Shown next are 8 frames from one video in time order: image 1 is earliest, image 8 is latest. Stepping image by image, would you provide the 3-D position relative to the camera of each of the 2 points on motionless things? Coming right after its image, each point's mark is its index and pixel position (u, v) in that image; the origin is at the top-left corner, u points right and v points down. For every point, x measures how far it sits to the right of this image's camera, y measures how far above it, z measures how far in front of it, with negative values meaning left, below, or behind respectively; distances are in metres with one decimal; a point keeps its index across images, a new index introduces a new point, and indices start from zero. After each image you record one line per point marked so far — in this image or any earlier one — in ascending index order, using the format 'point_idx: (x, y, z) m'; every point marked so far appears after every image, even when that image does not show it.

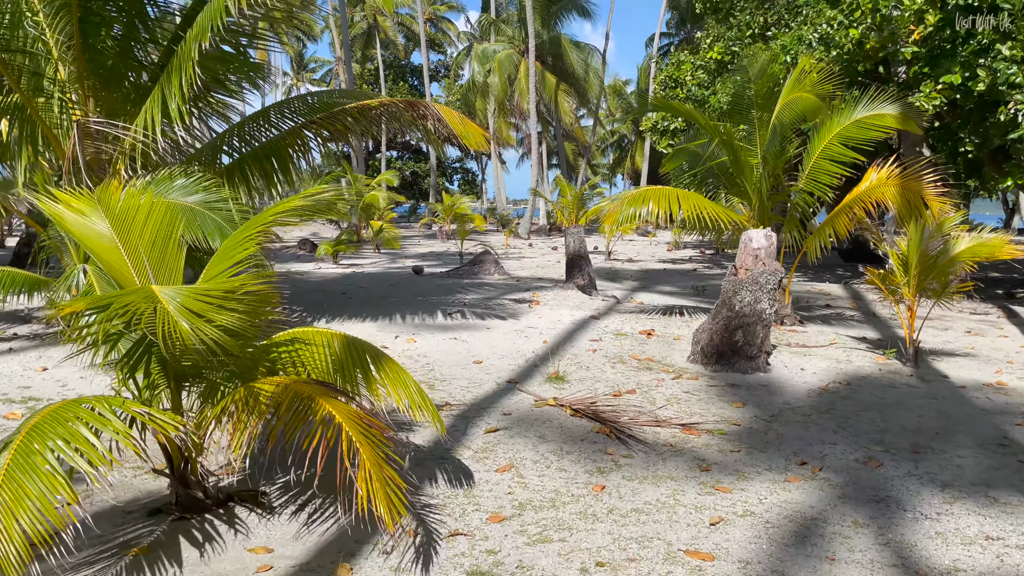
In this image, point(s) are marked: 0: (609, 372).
0: (+0.6, -0.5, +4.6) m
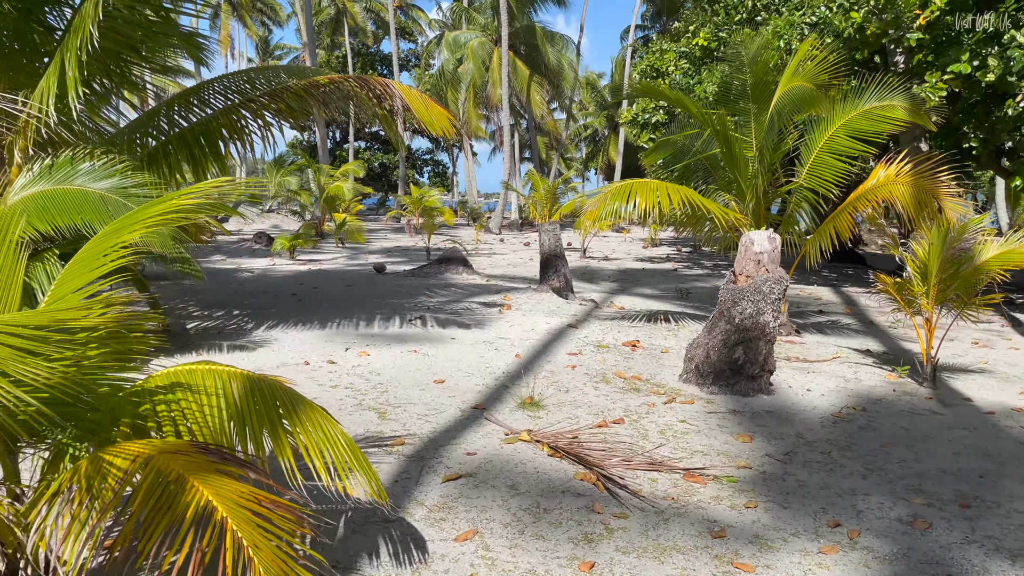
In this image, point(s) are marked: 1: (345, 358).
0: (+0.4, -0.5, +4.0) m
1: (-0.9, -0.4, +4.5) m
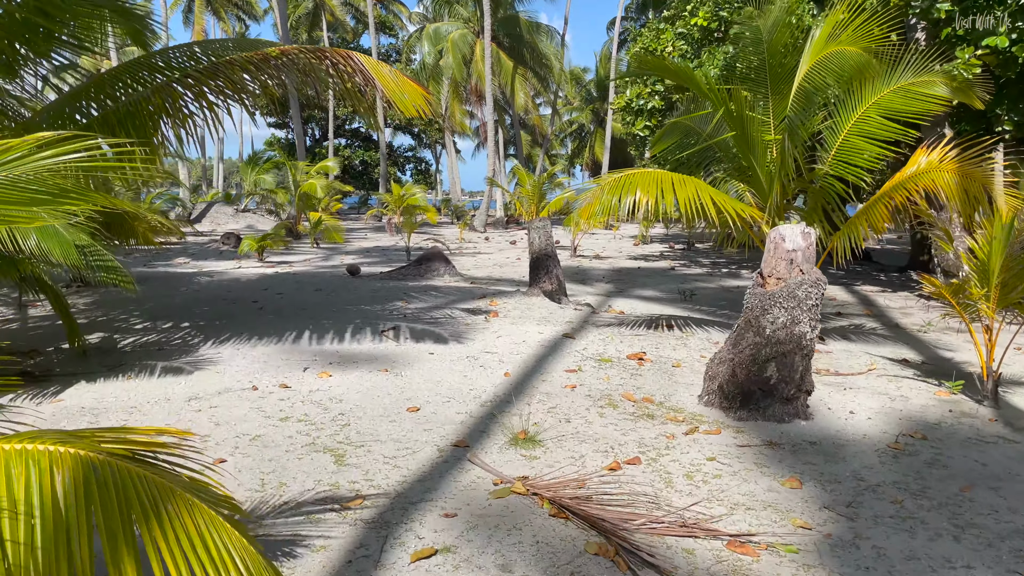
0: (+0.3, -0.6, +3.3) m
1: (-1.0, -0.4, +3.8) m
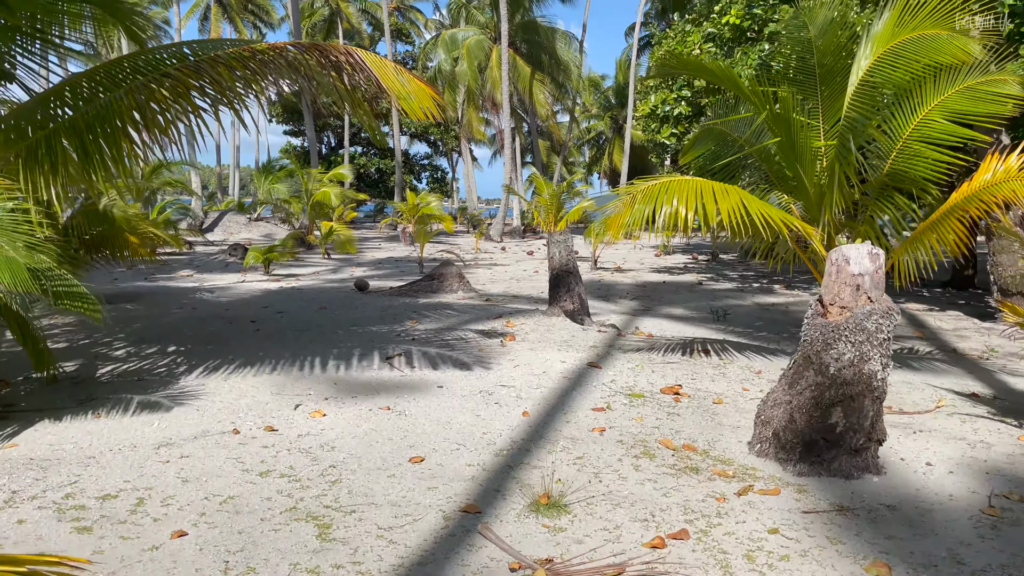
0: (+0.4, -0.7, +2.8) m
1: (-0.9, -0.5, +3.3) m
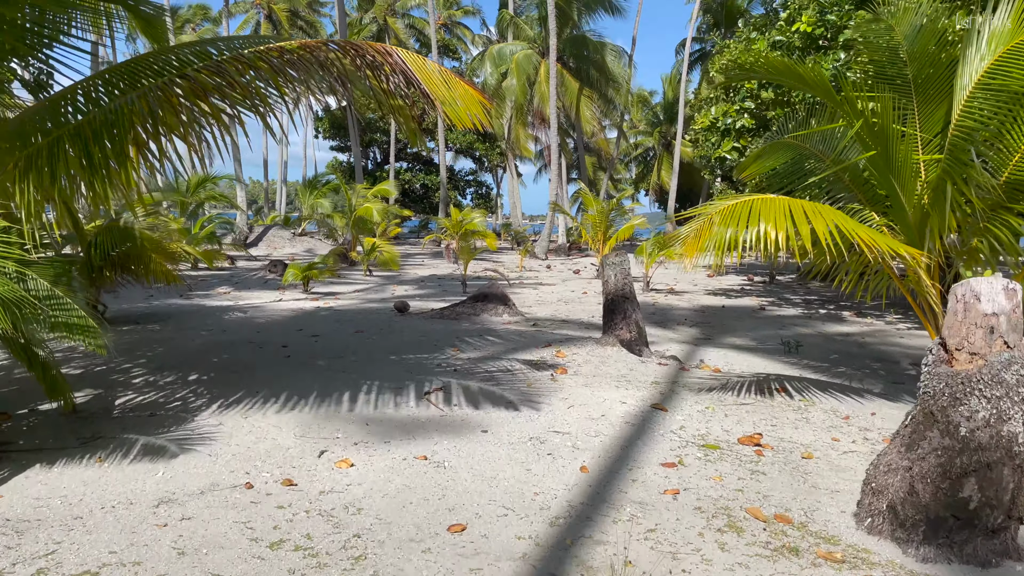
0: (+0.6, -0.8, +2.3) m
1: (-0.7, -0.7, +2.9) m
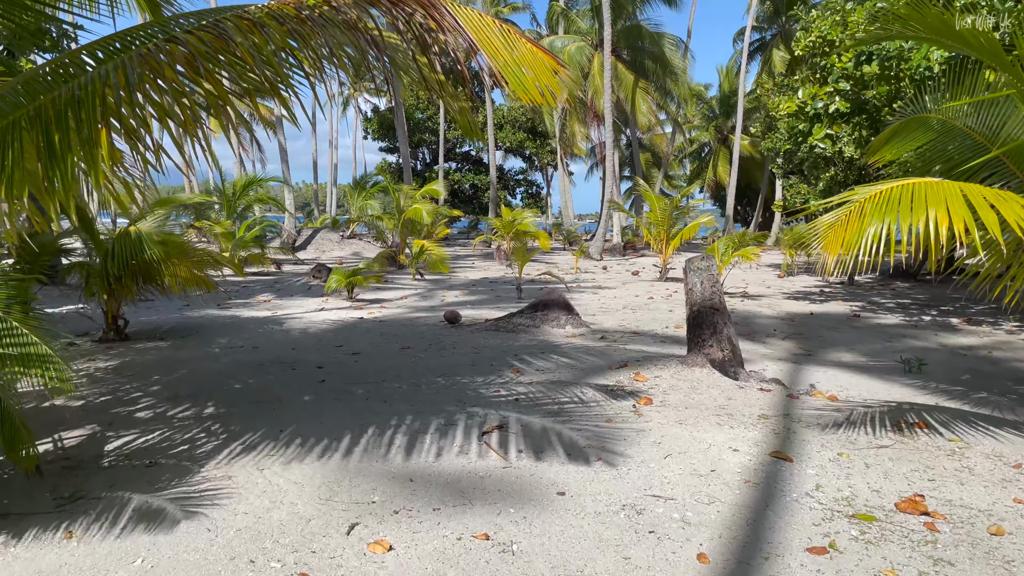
0: (+0.8, -0.8, +1.5) m
1: (-0.5, -0.7, +2.1) m
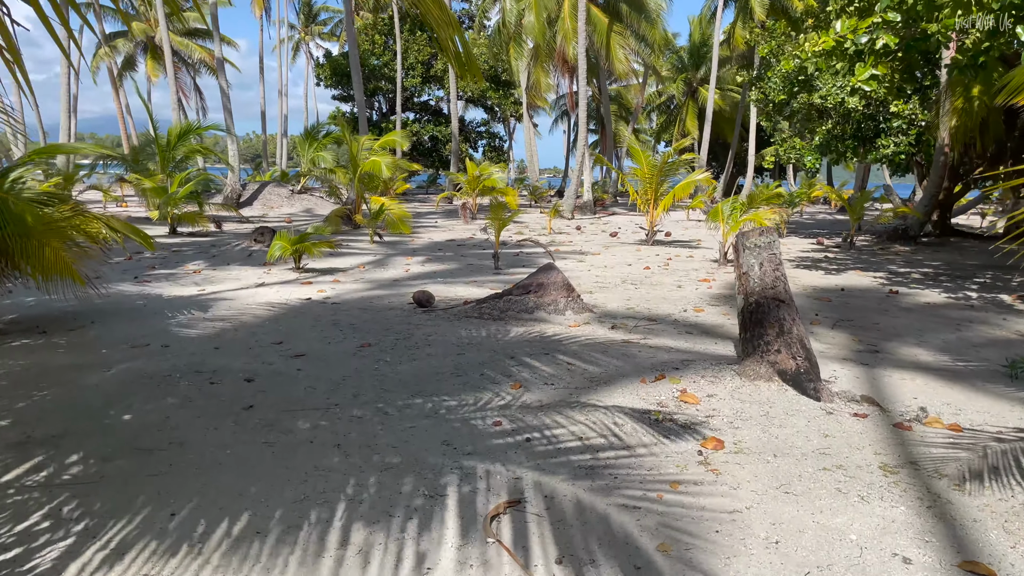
0: (+0.9, -1.0, +0.4) m
1: (-0.3, -0.8, +1.0) m
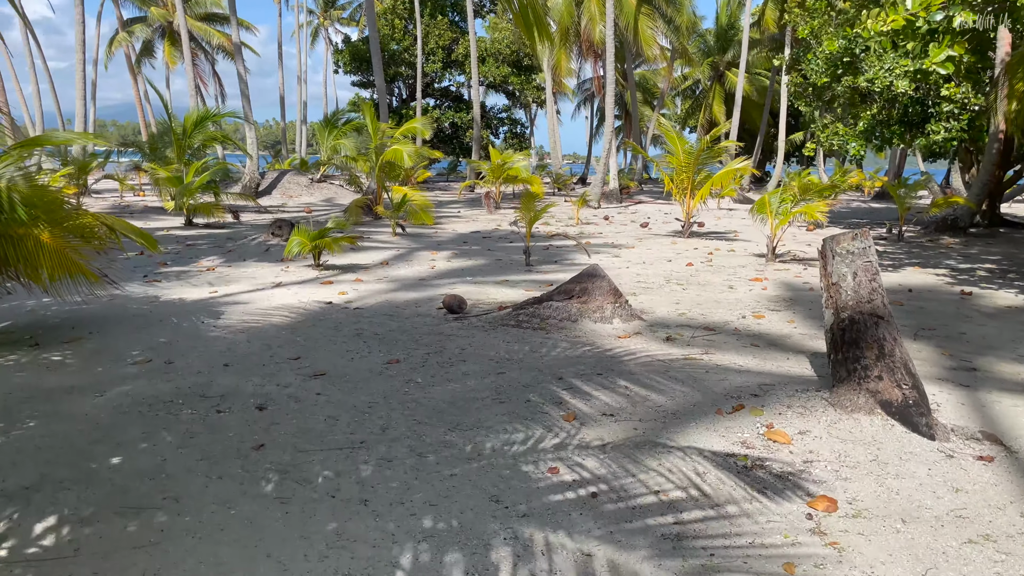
0: (+1.1, -1.1, -0.1) m
1: (-0.2, -0.9, +0.5) m
